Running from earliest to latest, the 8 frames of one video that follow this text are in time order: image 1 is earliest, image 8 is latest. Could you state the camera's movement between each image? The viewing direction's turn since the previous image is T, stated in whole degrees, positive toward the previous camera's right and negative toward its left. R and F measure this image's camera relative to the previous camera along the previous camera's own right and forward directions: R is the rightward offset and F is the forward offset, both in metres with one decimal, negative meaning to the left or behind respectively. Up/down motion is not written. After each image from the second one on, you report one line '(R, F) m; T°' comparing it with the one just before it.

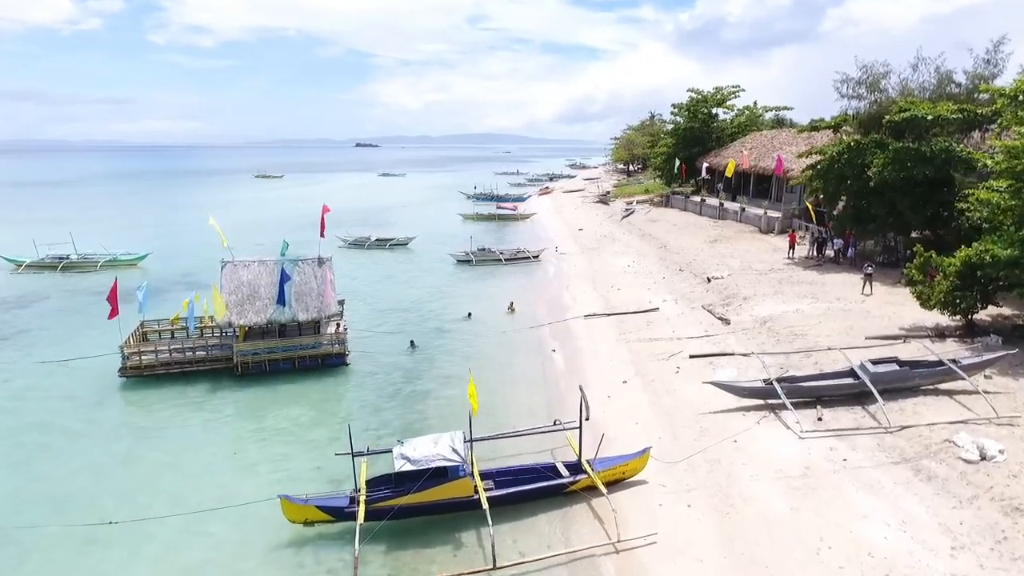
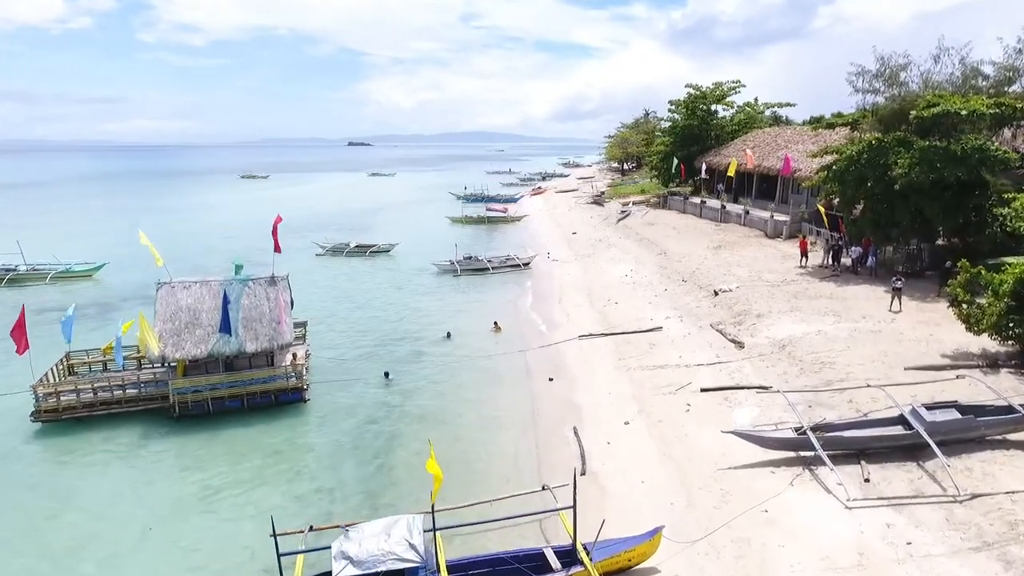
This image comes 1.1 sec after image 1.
(+0.2, +2.5) m; 0°
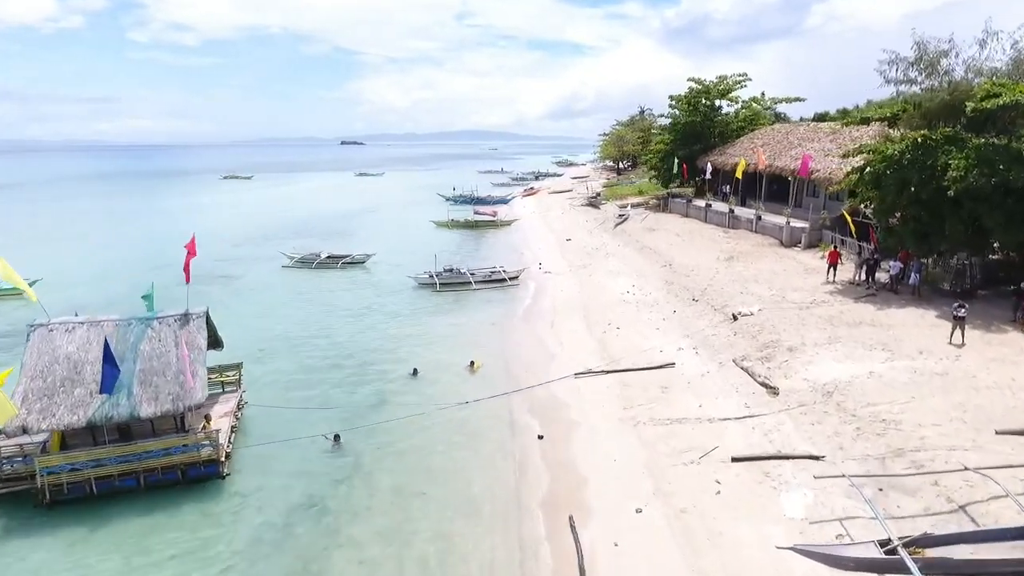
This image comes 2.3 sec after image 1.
(+0.3, +3.5) m; 0°
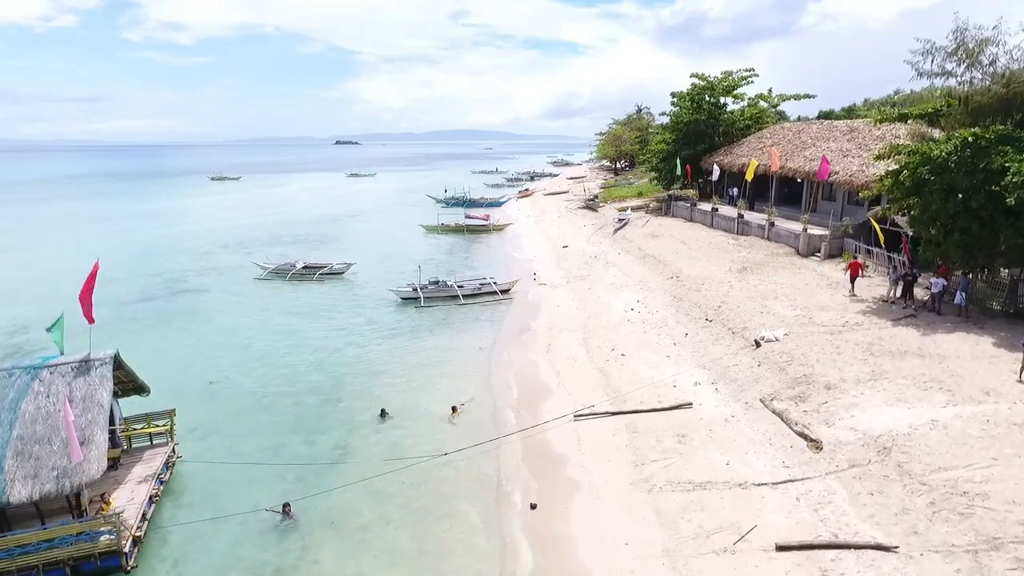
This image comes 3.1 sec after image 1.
(+0.2, +2.6) m; 0°
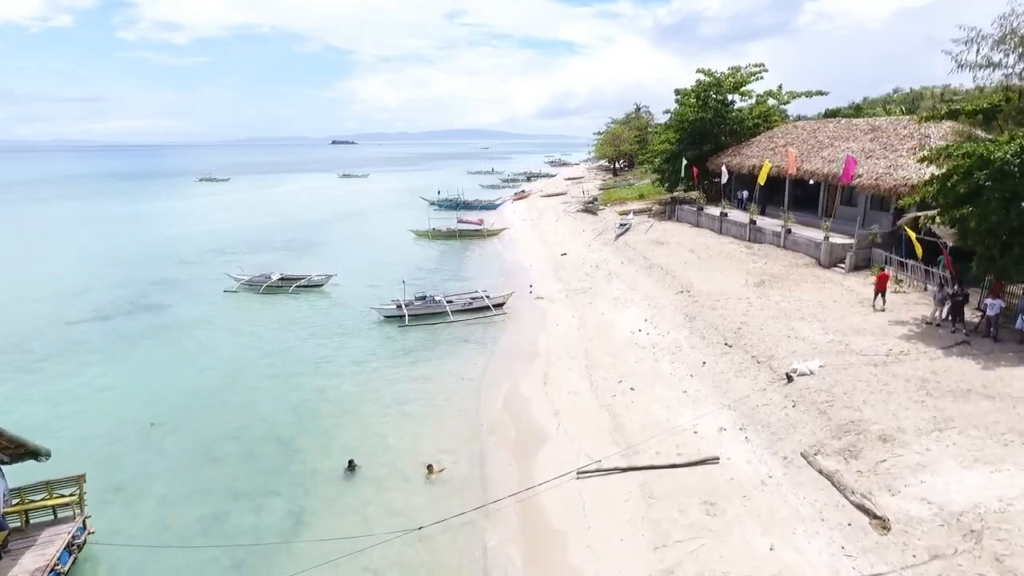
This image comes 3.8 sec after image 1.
(+0.1, +2.5) m; 0°
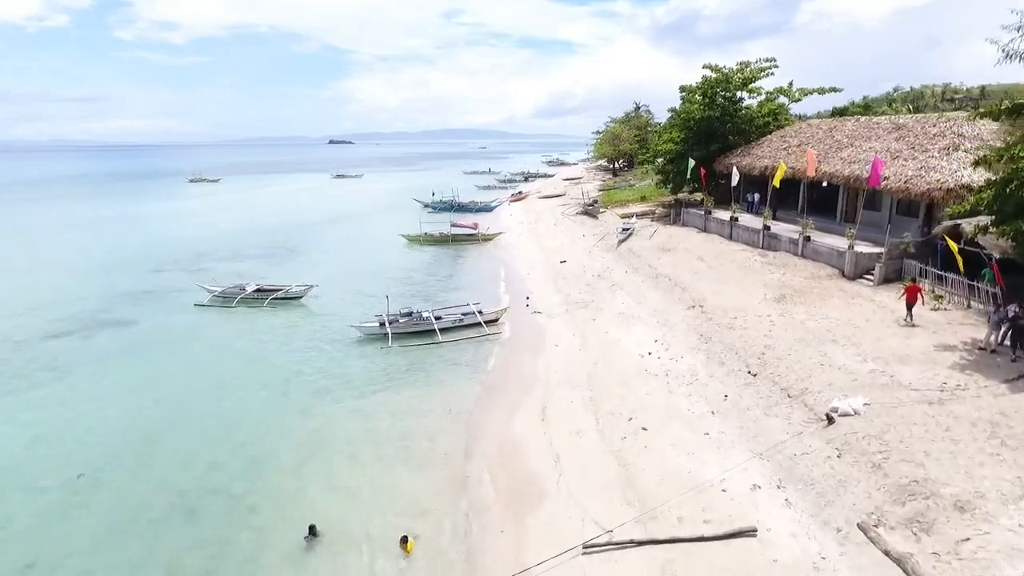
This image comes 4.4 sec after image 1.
(+0.1, +2.3) m; 0°
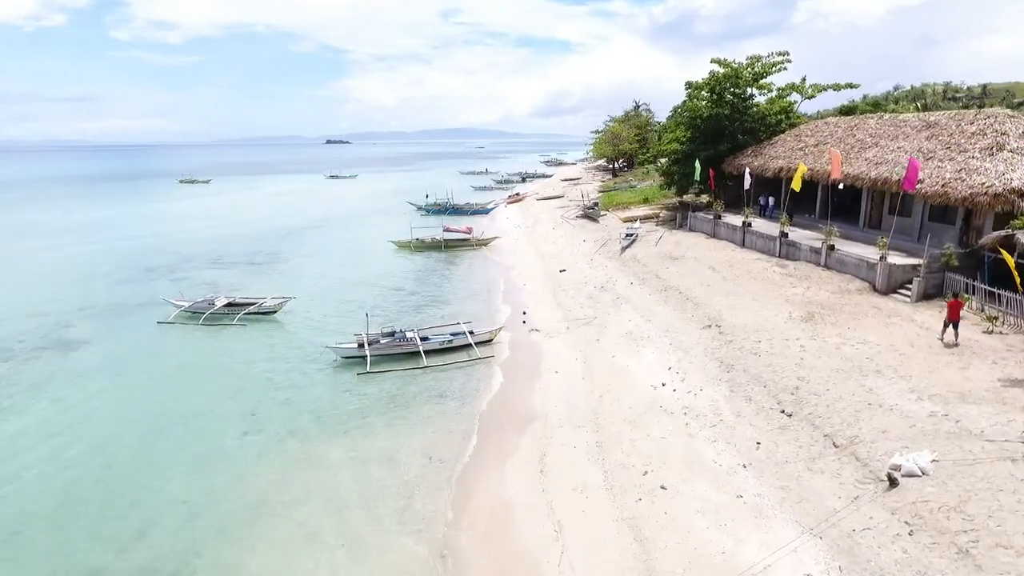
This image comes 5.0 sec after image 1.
(+0.1, +2.4) m; 0°
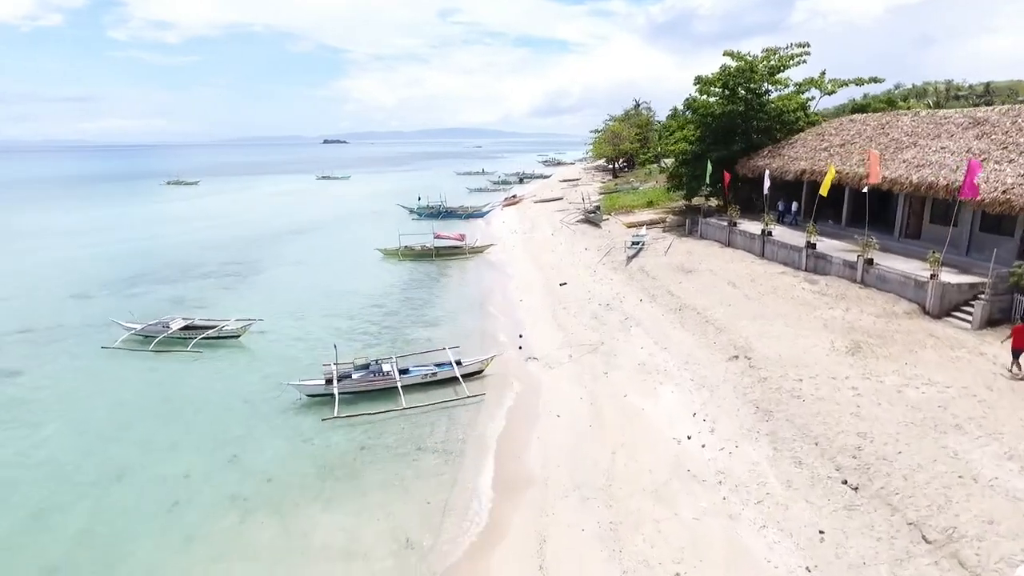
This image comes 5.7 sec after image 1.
(+0.1, +2.9) m; 0°
